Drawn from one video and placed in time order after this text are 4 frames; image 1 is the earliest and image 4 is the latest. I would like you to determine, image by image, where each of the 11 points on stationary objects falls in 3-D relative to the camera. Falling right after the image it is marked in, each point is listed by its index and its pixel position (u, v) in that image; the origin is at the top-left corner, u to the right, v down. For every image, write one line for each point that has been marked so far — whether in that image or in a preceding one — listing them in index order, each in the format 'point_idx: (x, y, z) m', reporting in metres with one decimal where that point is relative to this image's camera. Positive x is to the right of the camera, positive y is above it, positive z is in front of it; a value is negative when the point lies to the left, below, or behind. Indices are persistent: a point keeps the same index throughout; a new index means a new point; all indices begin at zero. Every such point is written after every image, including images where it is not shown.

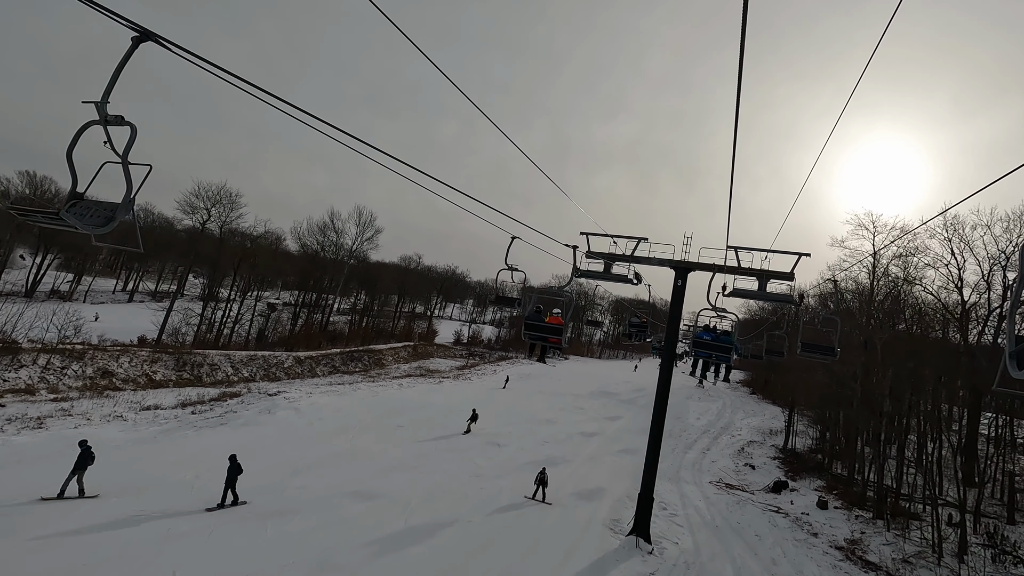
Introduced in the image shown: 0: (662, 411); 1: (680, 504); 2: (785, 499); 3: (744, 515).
0: (+3.0, -2.4, +10.8) m
1: (+4.6, -5.9, +15.0) m
2: (+8.5, -6.6, +17.0) m
3: (+6.4, -6.2, +14.9) m
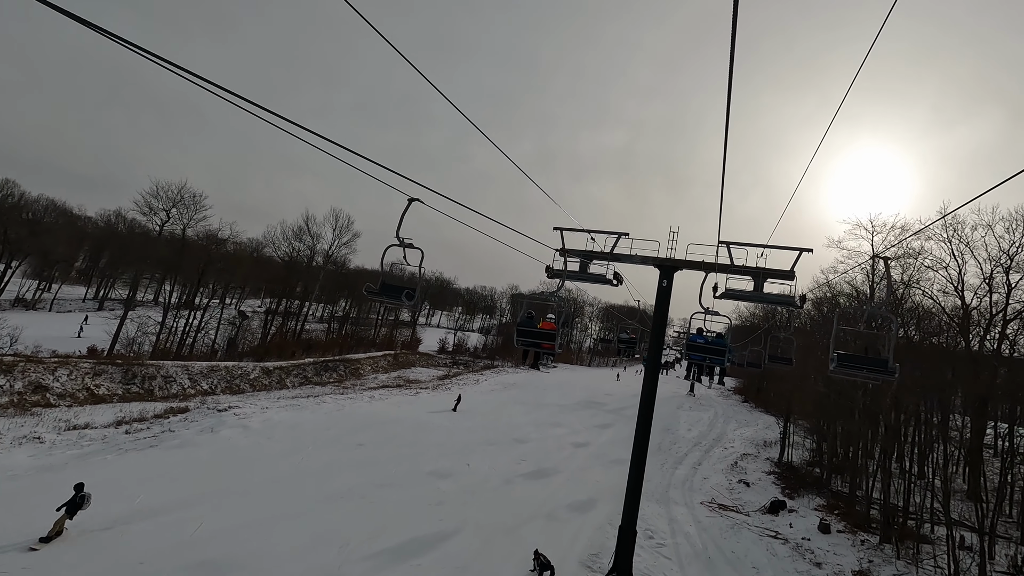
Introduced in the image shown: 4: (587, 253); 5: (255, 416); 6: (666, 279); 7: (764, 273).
0: (+2.3, -2.5, +9.3) m
1: (+3.8, -6.0, +13.4) m
2: (+7.7, -6.7, +15.5) m
3: (+5.6, -6.3, +13.5) m
4: (+1.5, +0.7, +11.0) m
5: (-7.9, -3.9, +16.7) m
6: (+2.8, +0.2, +9.8) m
7: (+4.4, +0.3, +9.6) m
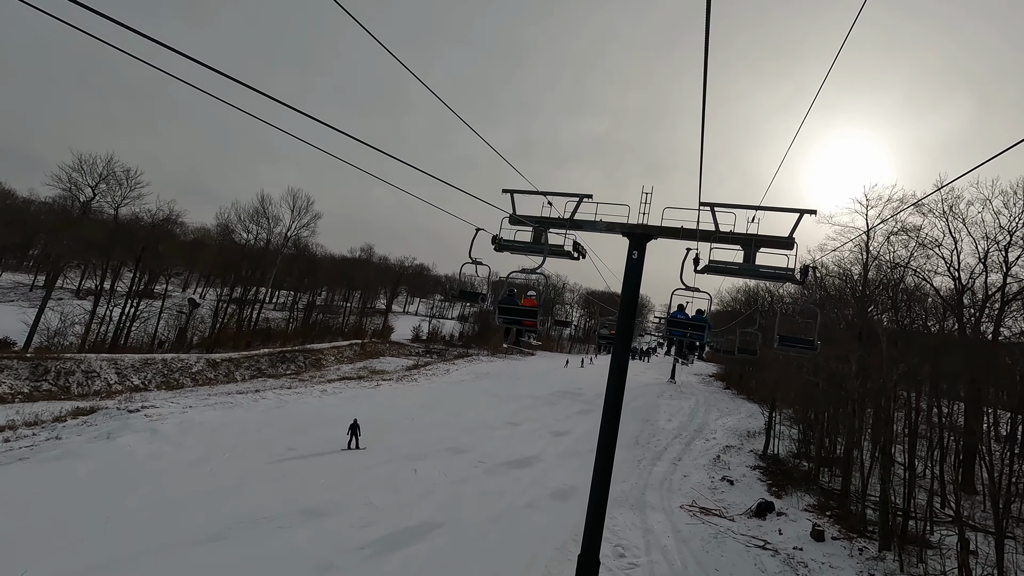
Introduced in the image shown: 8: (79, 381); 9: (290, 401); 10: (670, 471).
0: (+1.3, -2.1, +7.4) m
1: (+2.8, -5.5, +11.6) m
2: (+6.6, -6.1, +13.8) m
3: (+4.6, -5.8, +11.7) m
4: (+0.5, +1.1, +9.0) m
5: (-9.1, -3.4, +14.5) m
6: (+1.8, +0.6, +7.8) m
7: (+3.4, +0.7, +7.6) m
8: (-15.2, -3.3, +19.1) m
9: (-7.8, -3.9, +19.1) m
10: (+5.3, -6.1, +18.2) m
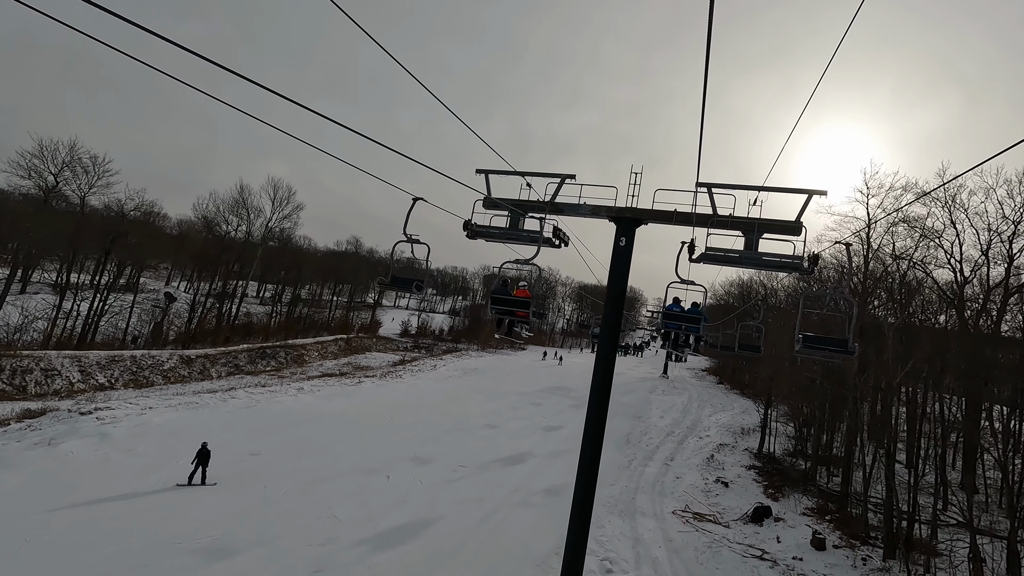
0: (+0.9, -1.9, +6.5) m
1: (+2.3, -5.3, +10.8) m
2: (+6.1, -5.9, +13.0) m
3: (+4.1, -5.6, +10.9) m
4: (+0.1, +1.3, +8.0) m
5: (-9.5, -3.3, +13.5) m
6: (+1.4, +0.7, +6.8) m
7: (+3.1, +0.8, +6.7) m
8: (-15.7, -3.0, +18.0) m
9: (-8.3, -3.7, +18.1) m
10: (+4.8, -5.8, +17.3) m
